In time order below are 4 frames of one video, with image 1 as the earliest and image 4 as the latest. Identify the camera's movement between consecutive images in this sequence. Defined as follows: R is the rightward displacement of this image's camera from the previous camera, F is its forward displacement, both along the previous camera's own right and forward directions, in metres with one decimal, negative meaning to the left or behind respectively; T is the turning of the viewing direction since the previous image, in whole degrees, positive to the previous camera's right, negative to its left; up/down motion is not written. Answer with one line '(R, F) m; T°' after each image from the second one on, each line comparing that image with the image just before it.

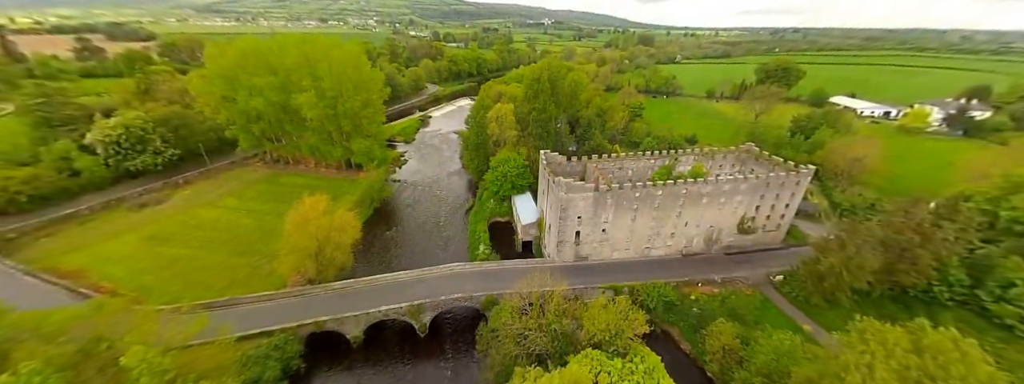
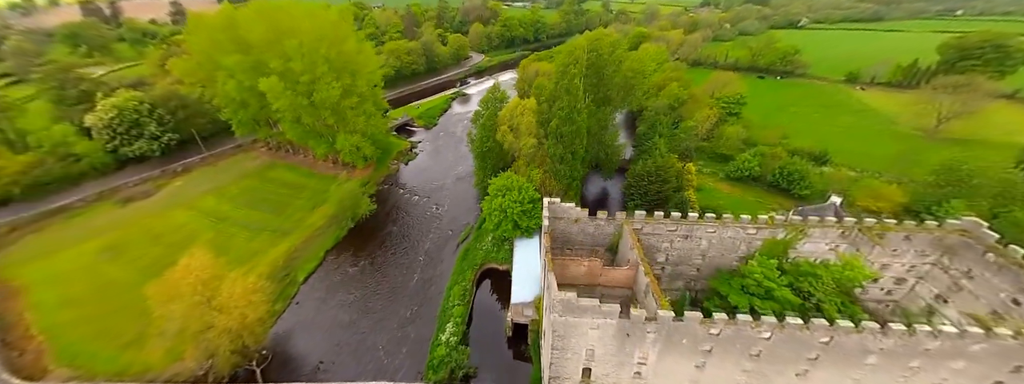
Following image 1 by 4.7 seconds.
(+4.5, +13.4) m; -11°
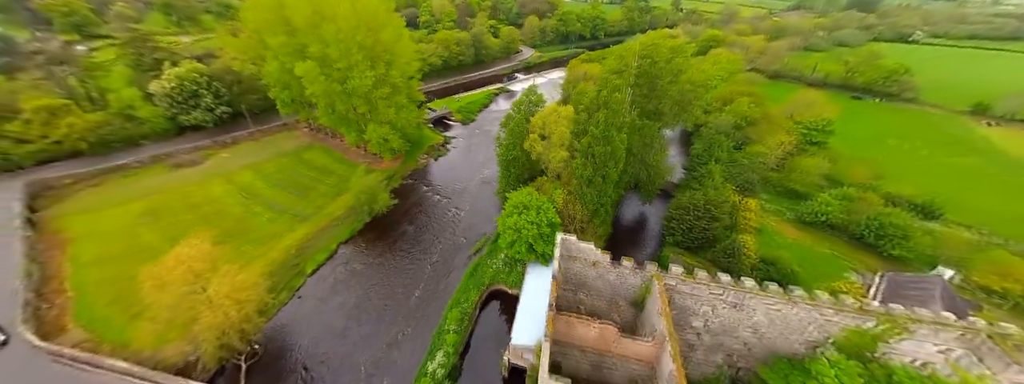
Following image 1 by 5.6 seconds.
(+1.4, +3.1) m; -7°
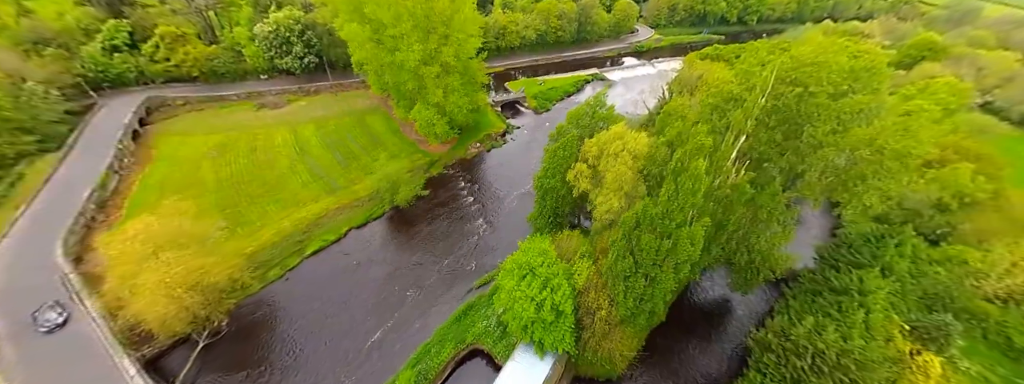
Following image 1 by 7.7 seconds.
(+3.3, +7.6) m; -15°
